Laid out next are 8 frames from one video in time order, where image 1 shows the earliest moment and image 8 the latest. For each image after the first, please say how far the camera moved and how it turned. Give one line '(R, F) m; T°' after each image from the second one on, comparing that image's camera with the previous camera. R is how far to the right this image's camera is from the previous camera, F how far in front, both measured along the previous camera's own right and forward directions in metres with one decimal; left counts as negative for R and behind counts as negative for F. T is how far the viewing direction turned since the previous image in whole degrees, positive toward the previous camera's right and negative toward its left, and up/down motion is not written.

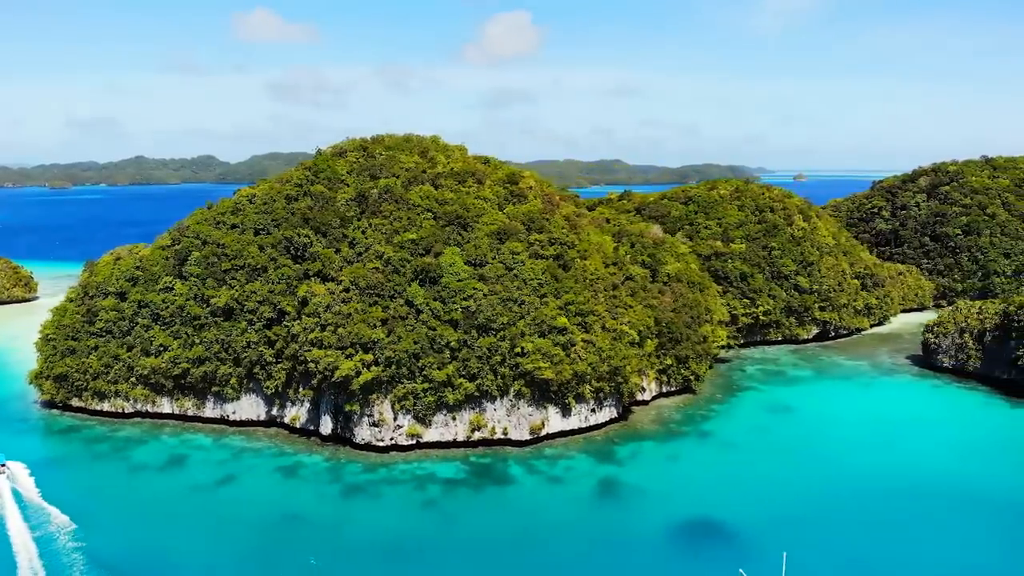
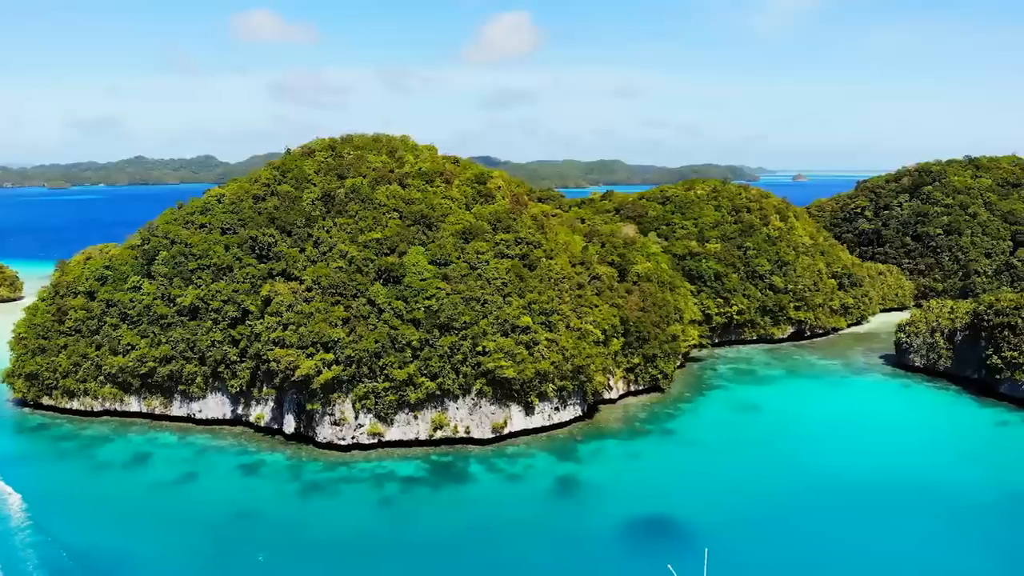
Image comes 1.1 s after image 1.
(+2.1, -0.1) m; 0°
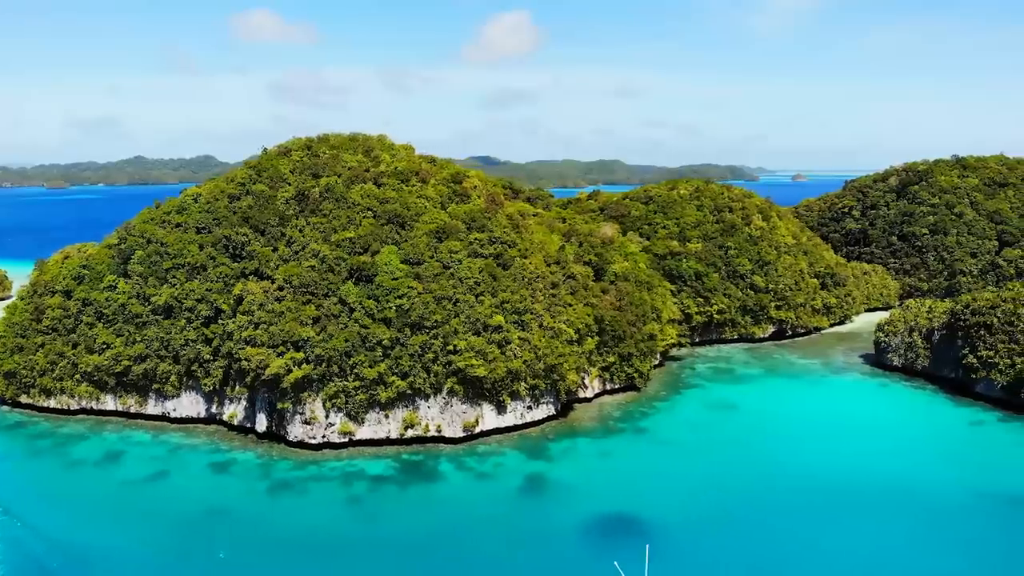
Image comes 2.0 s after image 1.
(+1.6, -0.1) m; 0°
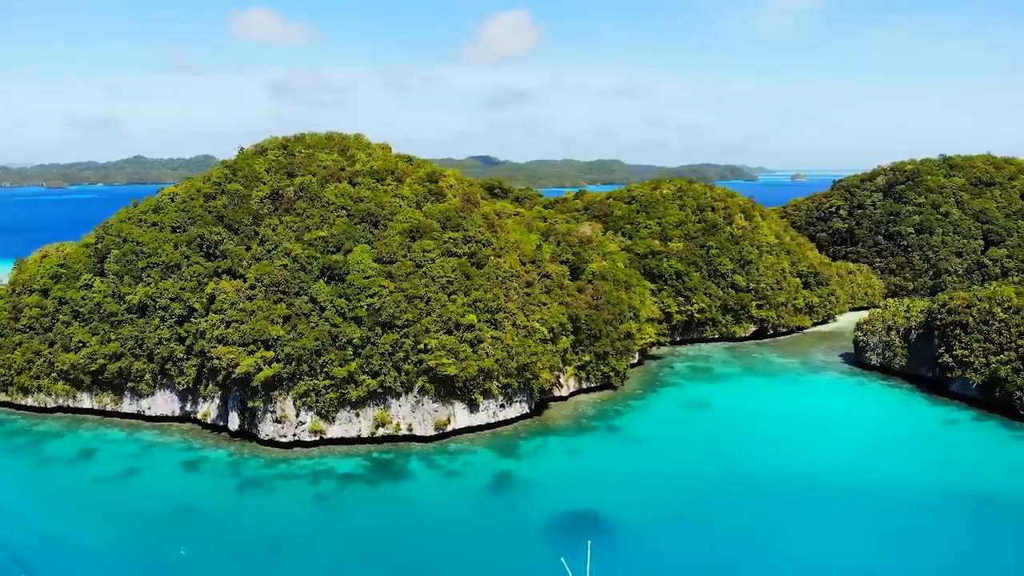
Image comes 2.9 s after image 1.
(+1.6, -0.1) m; 0°
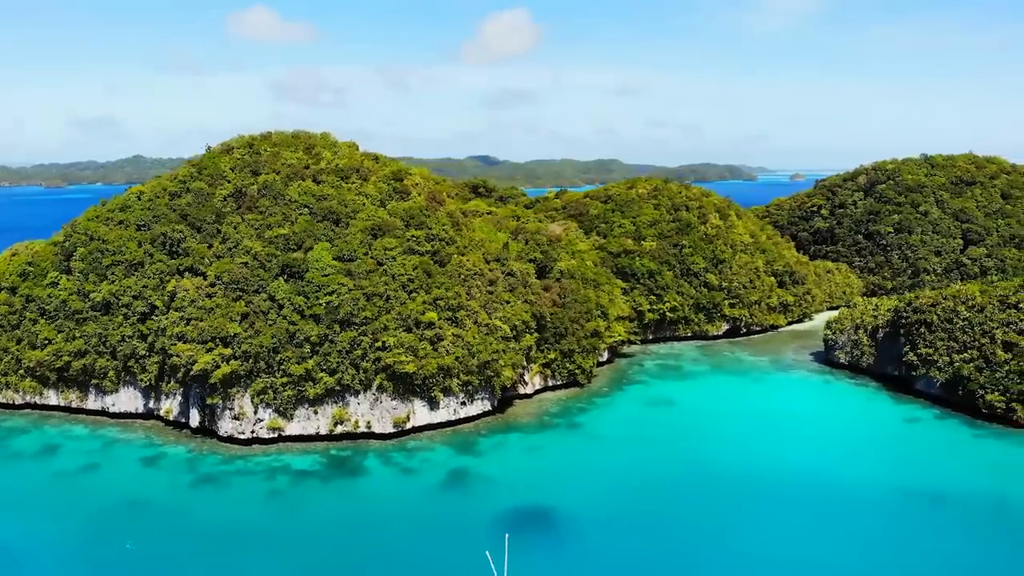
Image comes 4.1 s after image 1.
(+2.3, -0.2) m; 0°
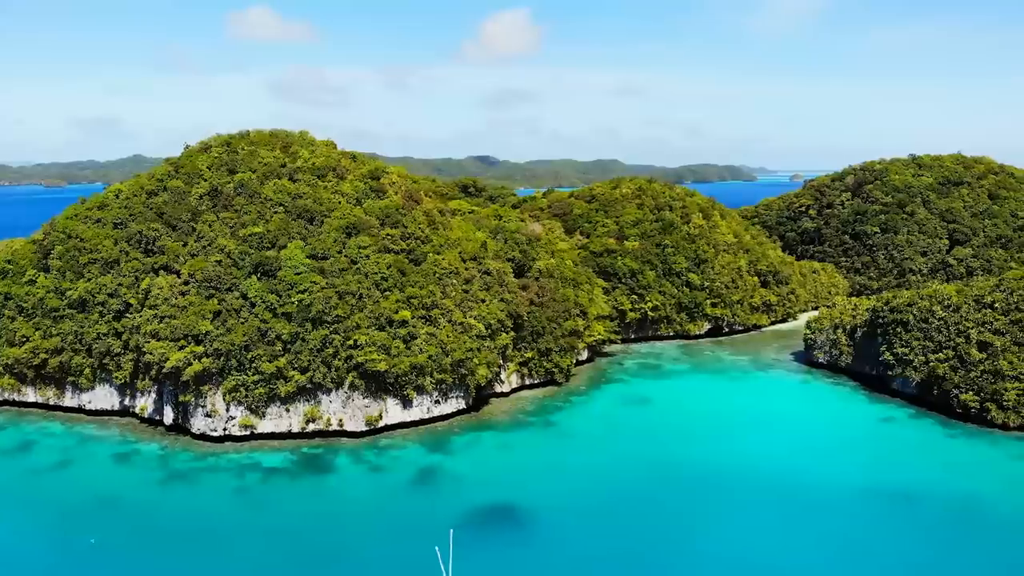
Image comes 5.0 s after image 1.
(+1.5, -0.1) m; 0°
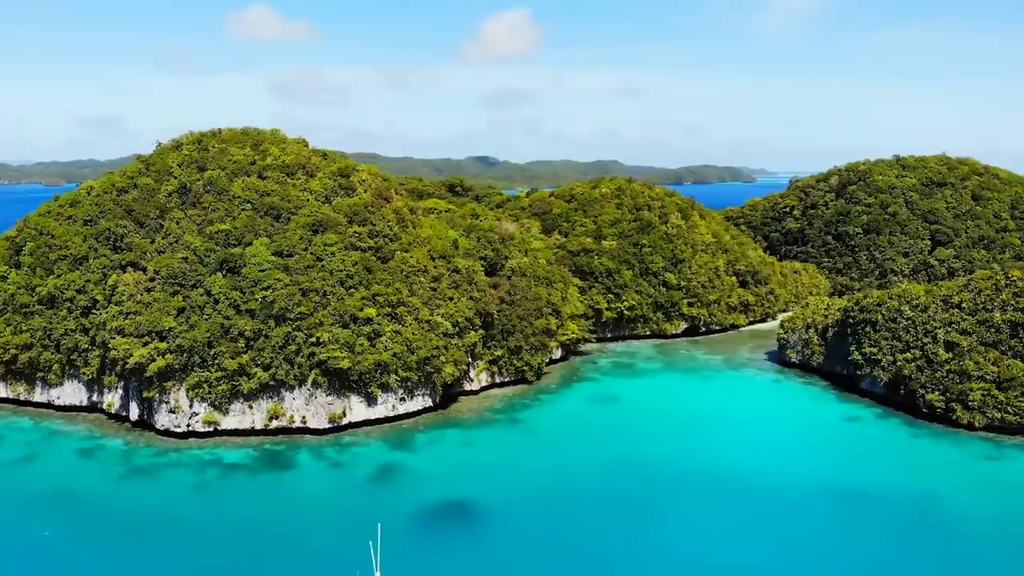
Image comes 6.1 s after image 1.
(+2.0, -0.1) m; 0°
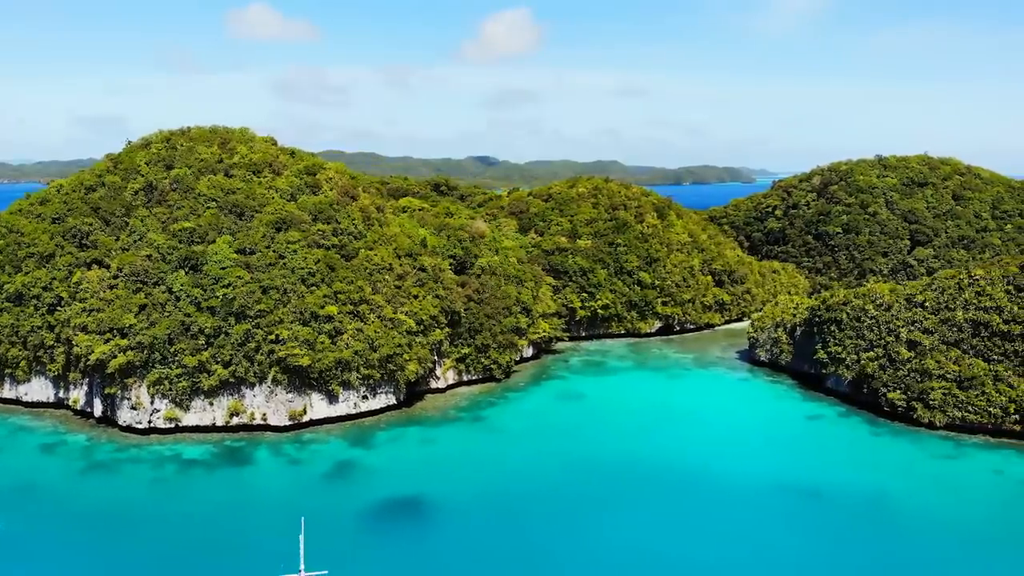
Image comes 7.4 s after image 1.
(+2.2, -0.2) m; 0°
